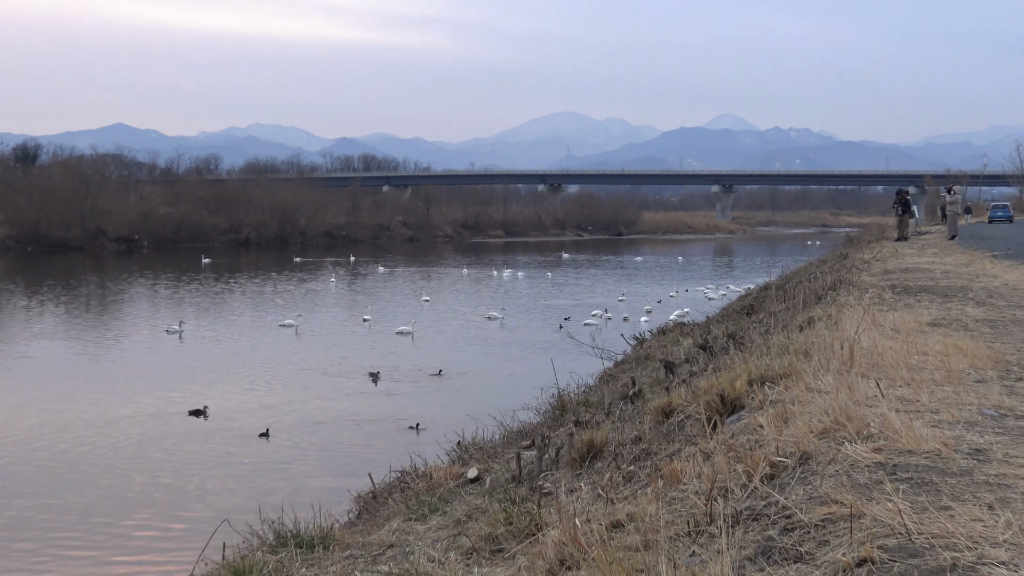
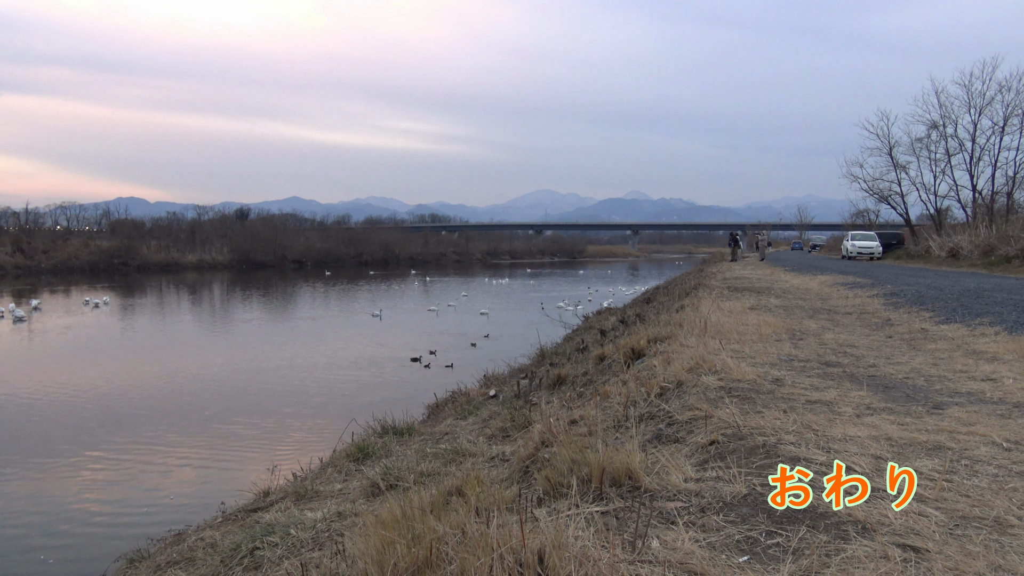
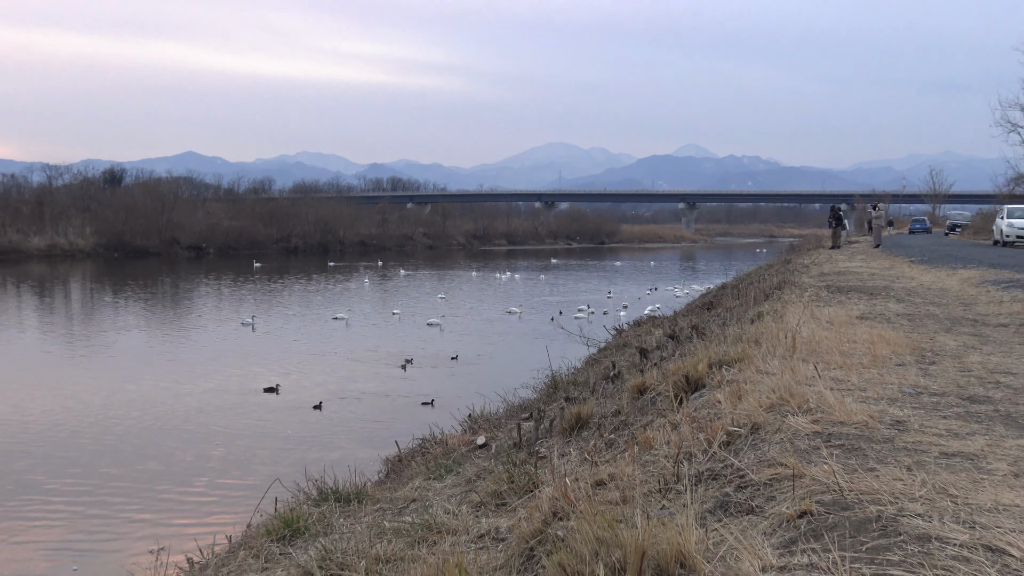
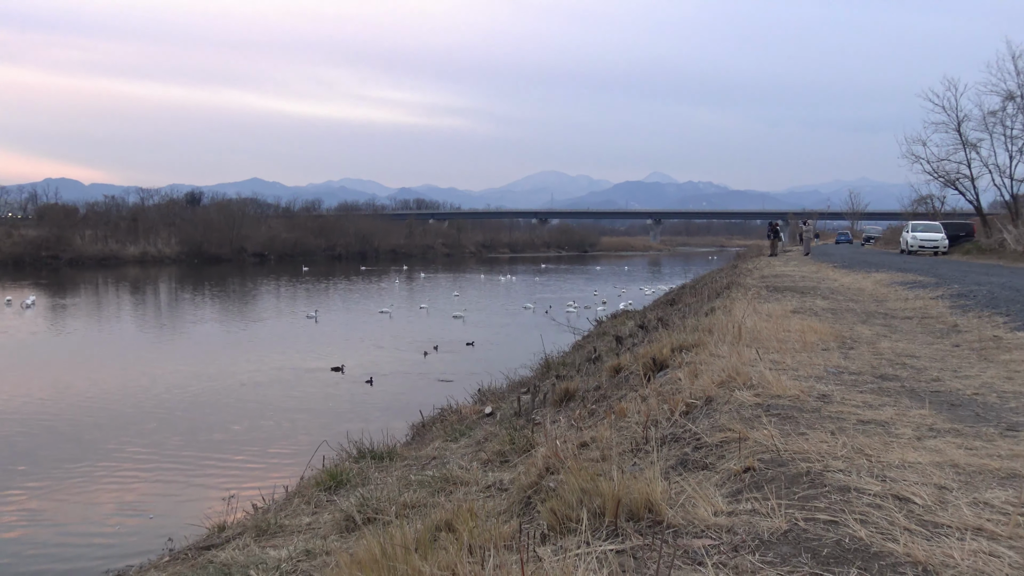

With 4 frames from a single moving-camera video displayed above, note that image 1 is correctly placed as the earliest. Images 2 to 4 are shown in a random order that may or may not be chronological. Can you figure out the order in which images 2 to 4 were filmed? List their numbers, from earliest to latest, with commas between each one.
3, 4, 2
